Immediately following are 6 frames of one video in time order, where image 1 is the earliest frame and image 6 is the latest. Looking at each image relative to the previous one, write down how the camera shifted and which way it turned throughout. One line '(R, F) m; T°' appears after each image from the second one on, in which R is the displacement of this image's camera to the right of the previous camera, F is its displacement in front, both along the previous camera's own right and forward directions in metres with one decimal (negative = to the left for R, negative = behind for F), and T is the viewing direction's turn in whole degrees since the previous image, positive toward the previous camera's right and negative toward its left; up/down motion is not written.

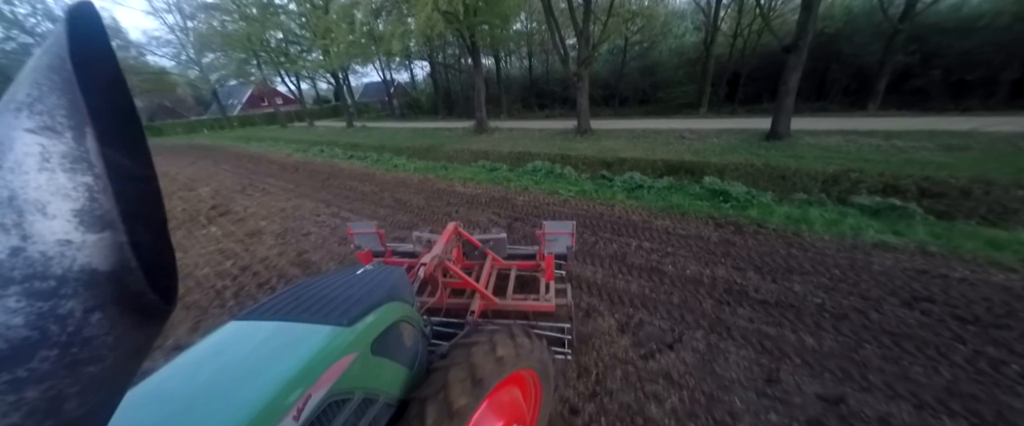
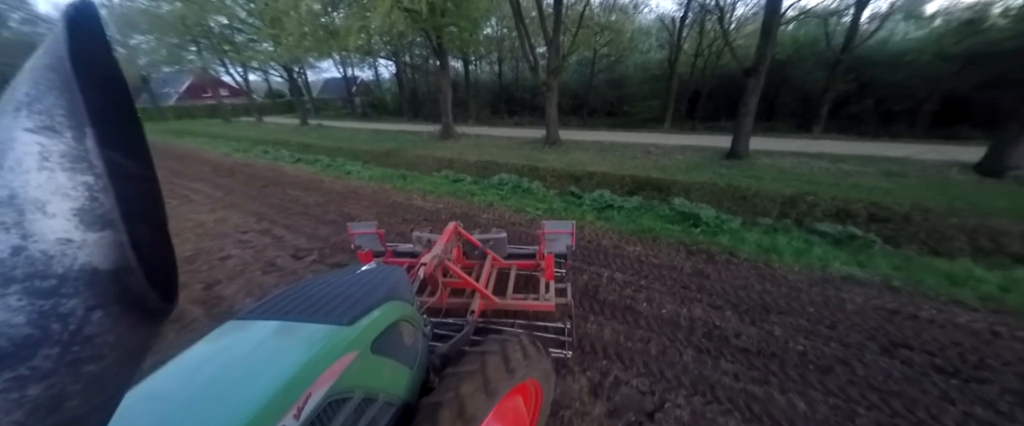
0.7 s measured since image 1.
(+0.2, +0.5) m; -19°
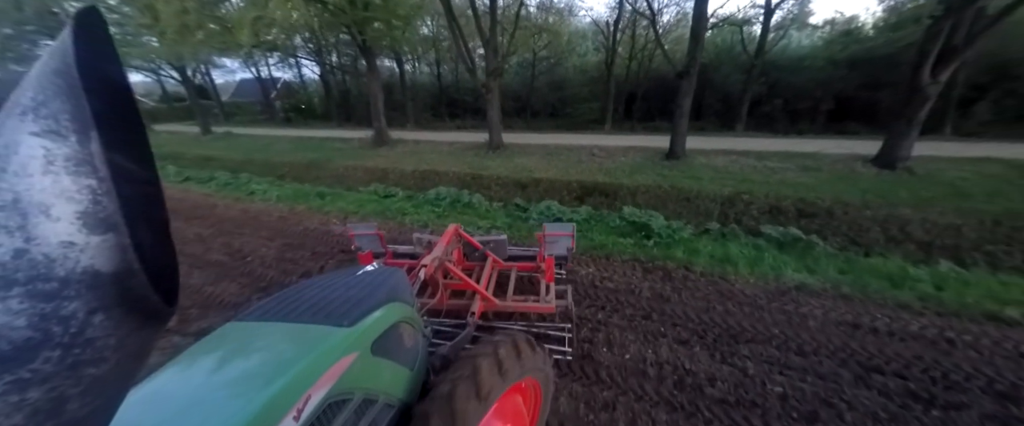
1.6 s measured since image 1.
(-0.1, -0.2) m; +8°
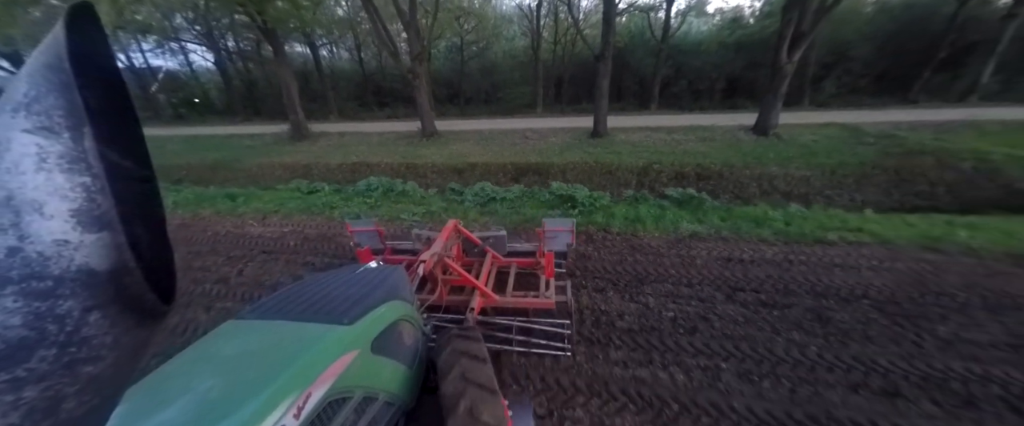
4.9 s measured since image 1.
(-0.1, -0.3) m; +10°
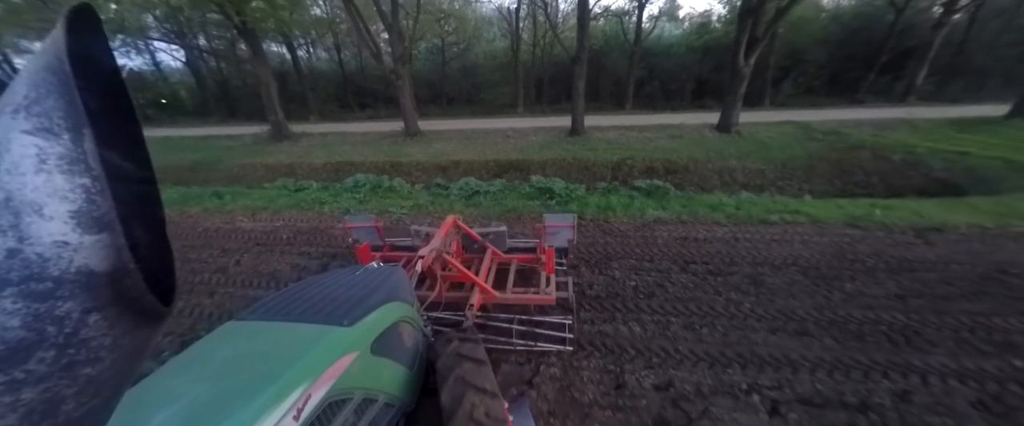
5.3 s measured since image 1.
(+0.1, +0.6) m; -22°
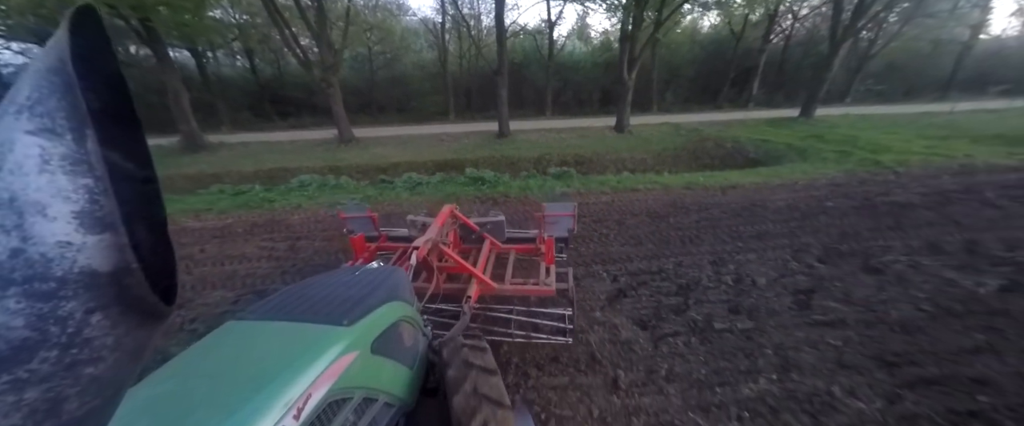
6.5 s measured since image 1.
(-0.2, -0.3) m; +12°
